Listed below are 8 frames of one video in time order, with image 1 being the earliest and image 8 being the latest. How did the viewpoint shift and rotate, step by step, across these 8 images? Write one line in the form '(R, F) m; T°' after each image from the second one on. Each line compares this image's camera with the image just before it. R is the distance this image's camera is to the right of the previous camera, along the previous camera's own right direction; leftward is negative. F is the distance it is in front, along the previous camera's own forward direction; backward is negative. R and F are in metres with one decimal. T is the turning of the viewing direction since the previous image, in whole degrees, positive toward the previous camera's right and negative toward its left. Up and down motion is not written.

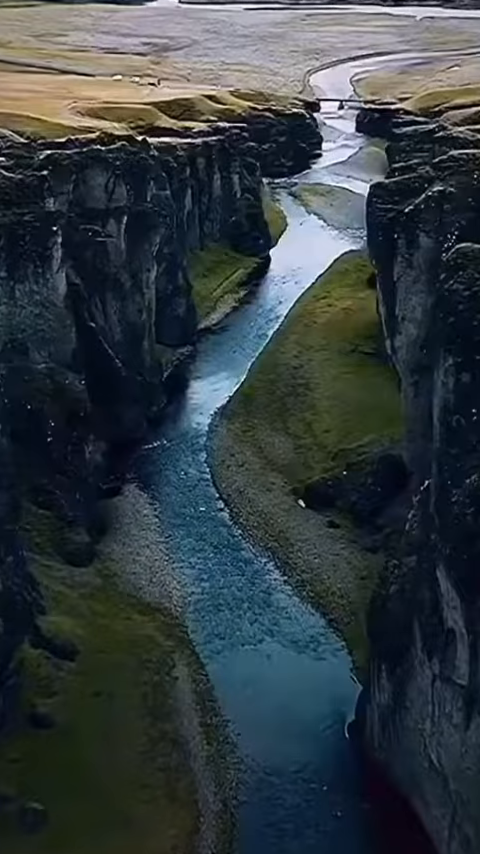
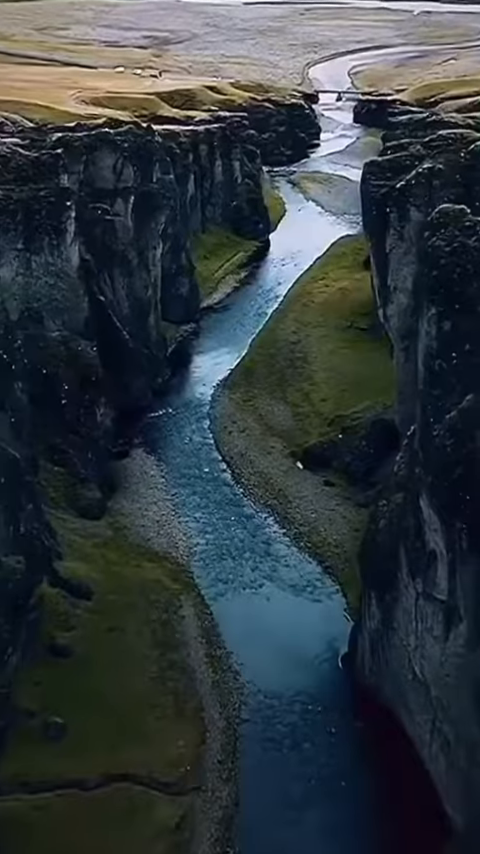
(-0.2, -3.9) m; 0°
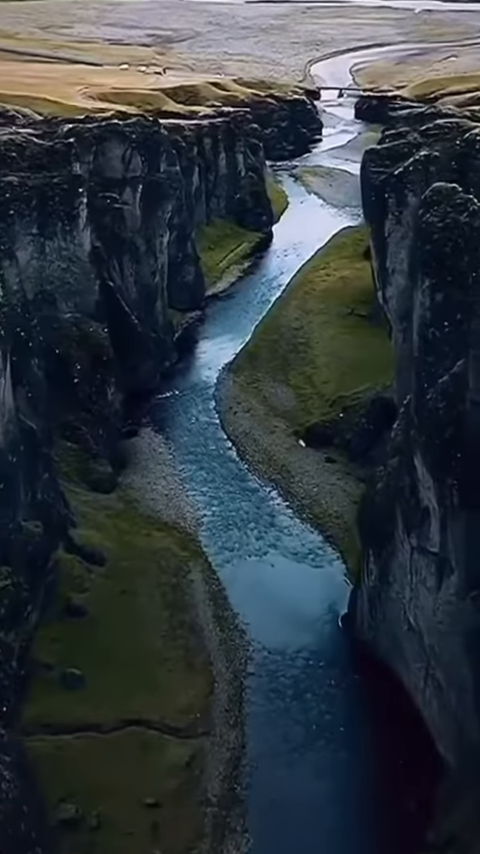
(-0.2, -2.7) m; 0°
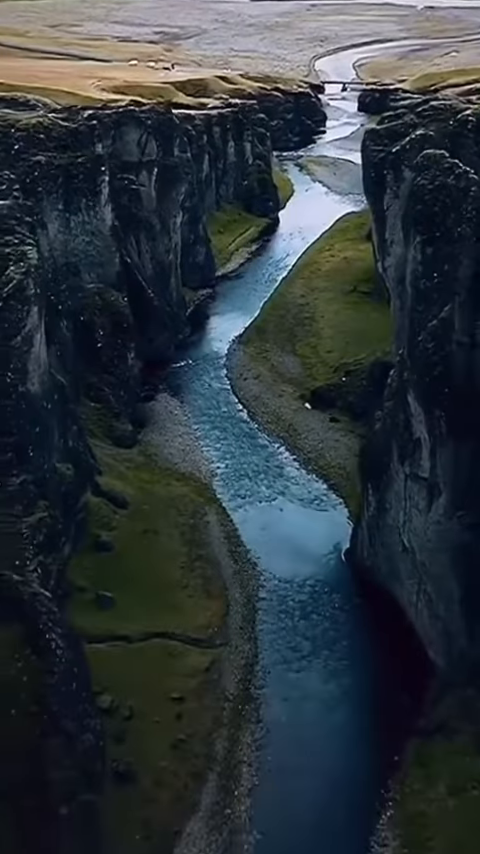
(-0.3, -5.3) m; 0°
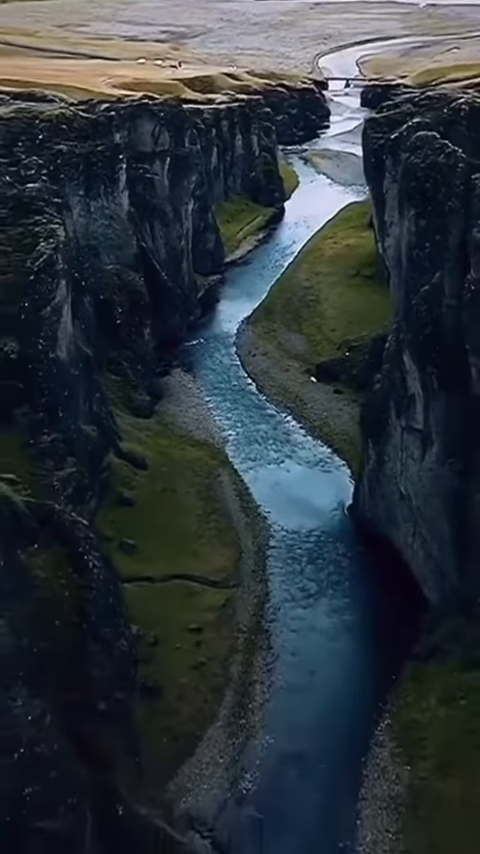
(-0.3, -4.9) m; 0°
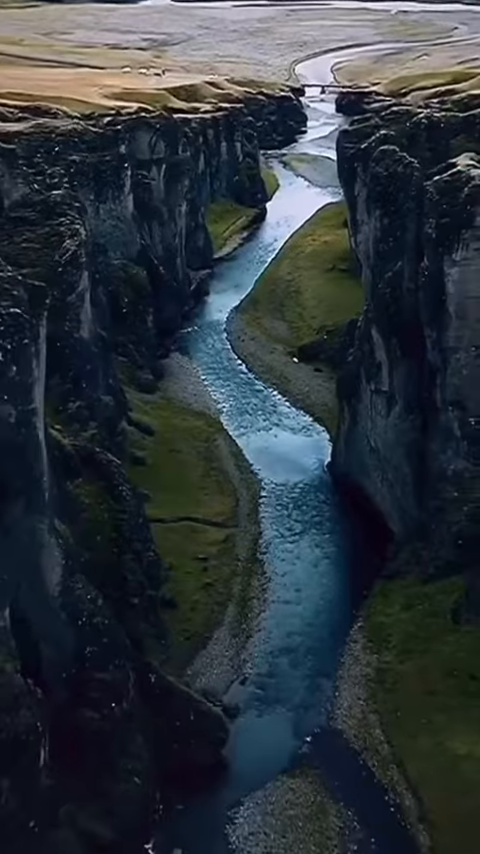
(-1.1, -10.6) m; +1°
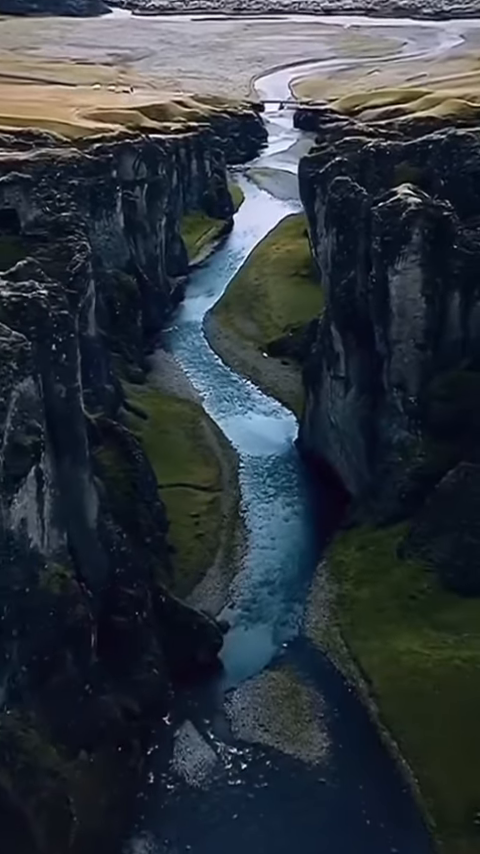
(-1.7, -13.5) m; +2°
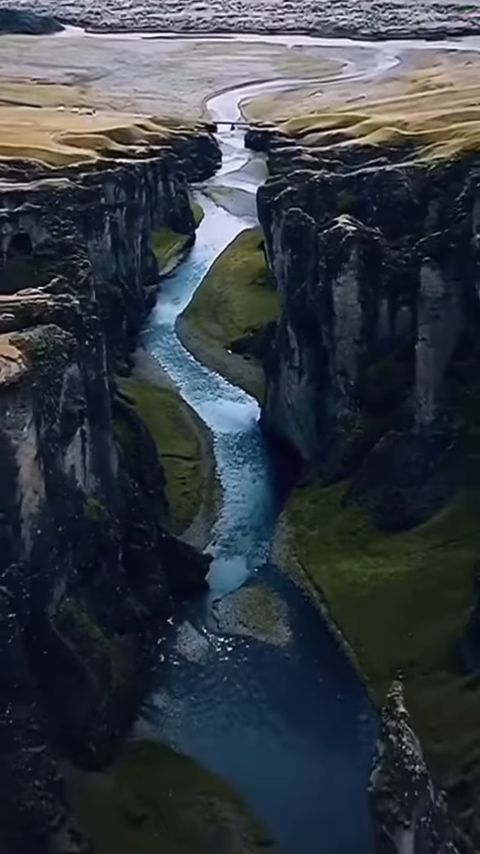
(-2.6, -19.1) m; +3°
